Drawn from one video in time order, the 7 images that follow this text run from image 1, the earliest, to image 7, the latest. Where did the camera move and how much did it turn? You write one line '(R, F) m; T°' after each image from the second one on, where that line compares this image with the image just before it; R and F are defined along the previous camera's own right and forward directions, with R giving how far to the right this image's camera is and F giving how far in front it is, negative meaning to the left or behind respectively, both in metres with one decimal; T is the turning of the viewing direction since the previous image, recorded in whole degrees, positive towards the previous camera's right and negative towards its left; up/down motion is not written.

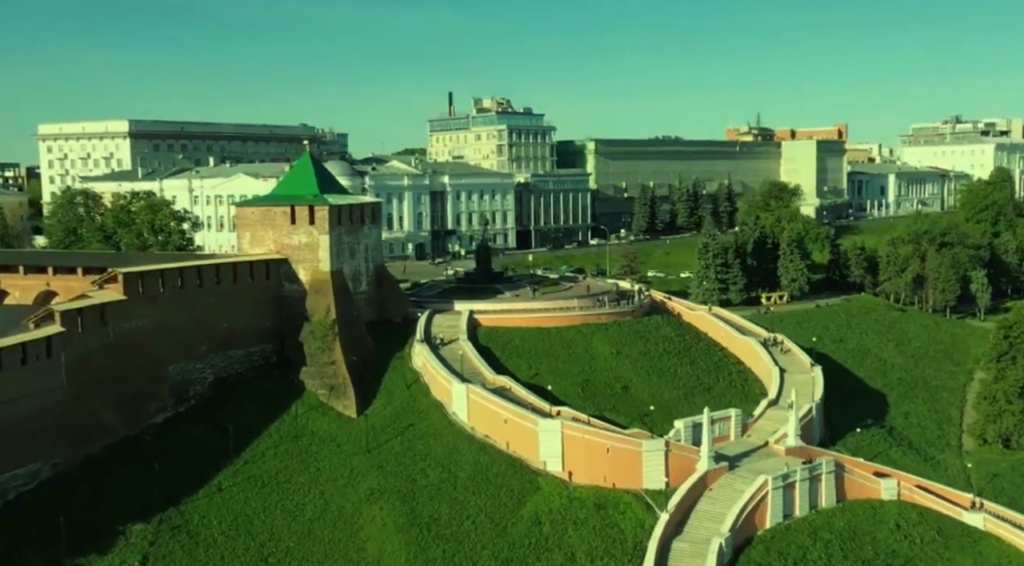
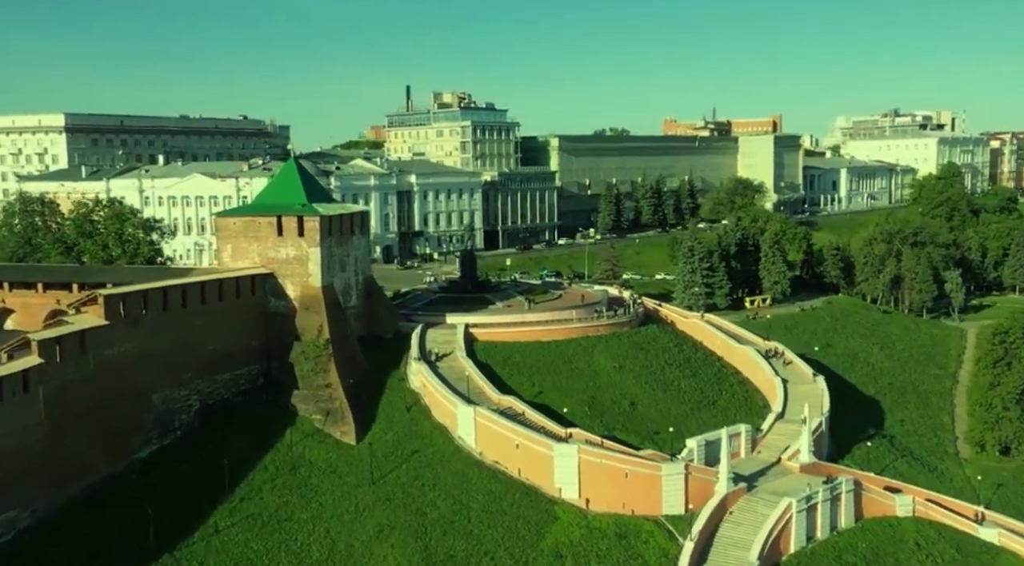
(-2.0, +1.5) m; +4°
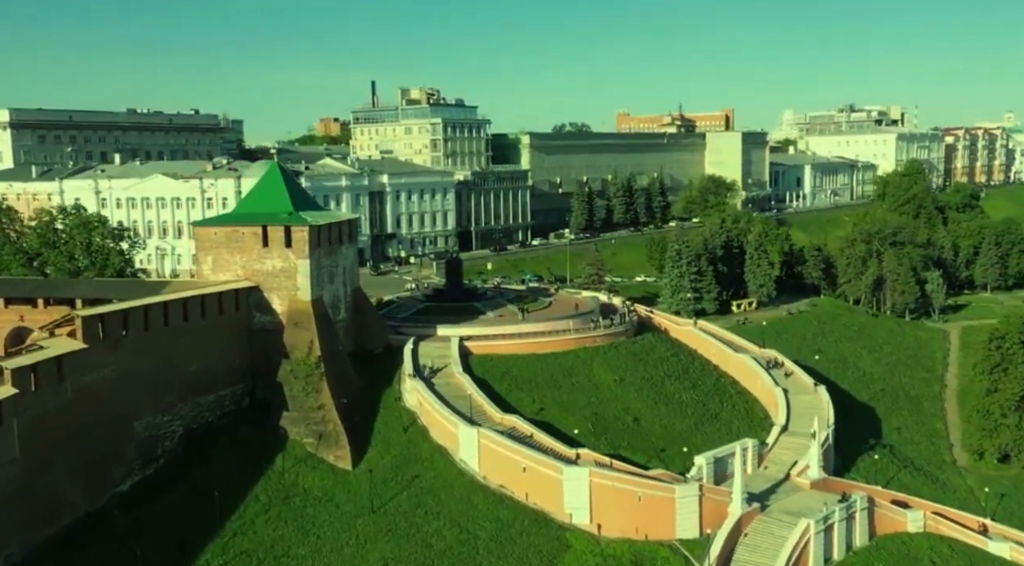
(-1.4, +1.3) m; +3°
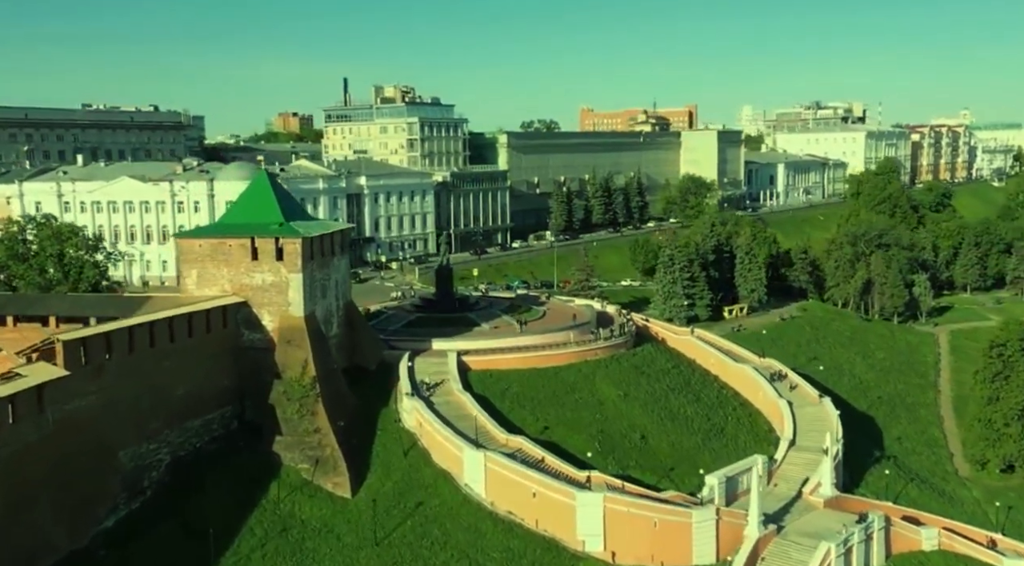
(-1.1, +1.2) m; +2°
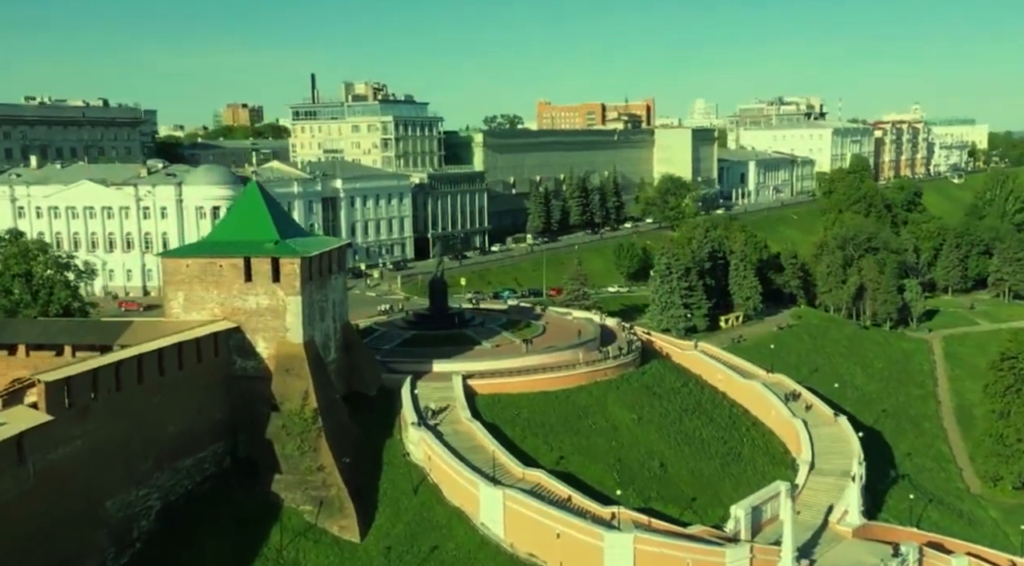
(-1.5, +1.7) m; +3°
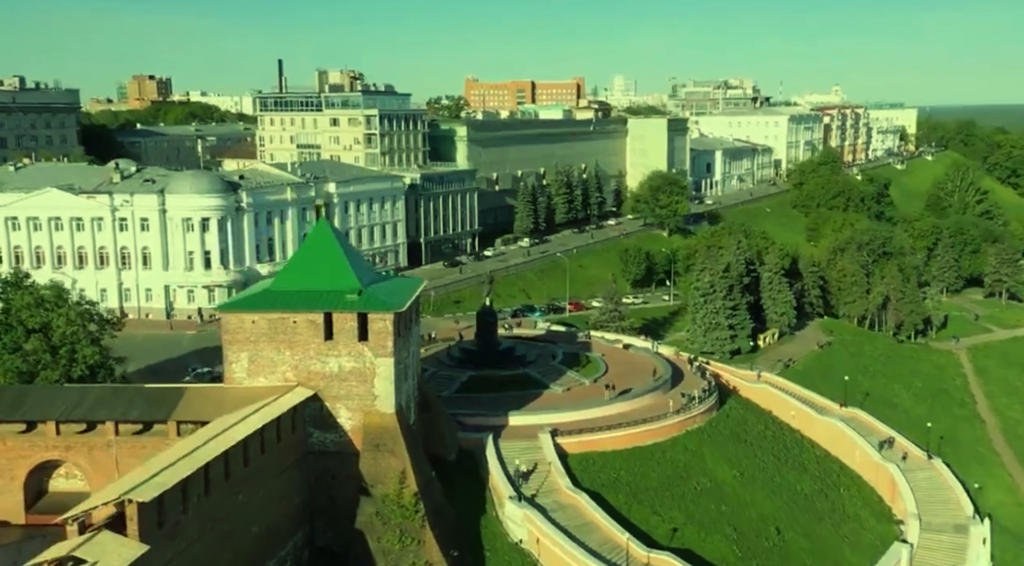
(-4.3, +3.2) m; +5°
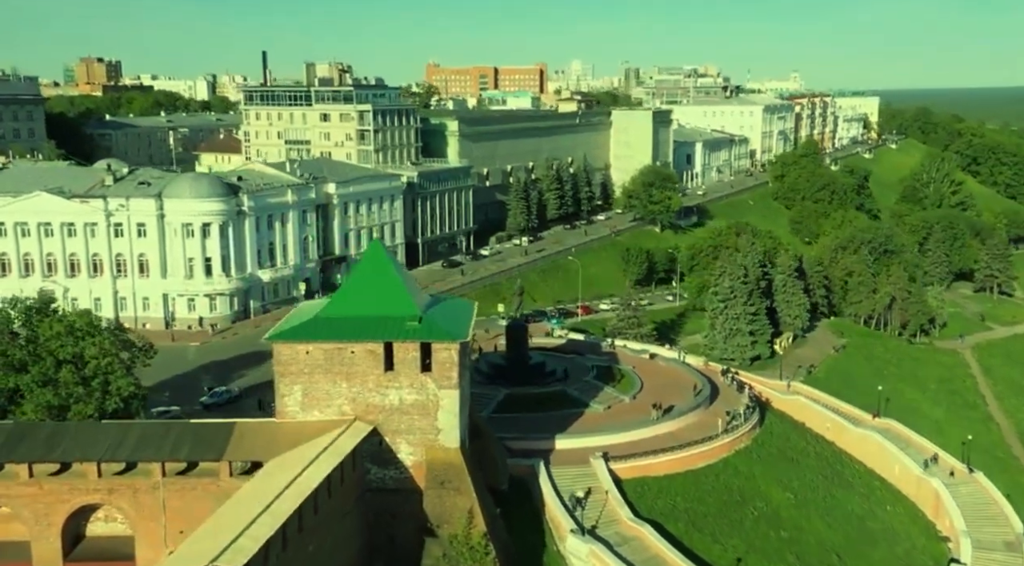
(-2.2, +1.0) m; +3°
